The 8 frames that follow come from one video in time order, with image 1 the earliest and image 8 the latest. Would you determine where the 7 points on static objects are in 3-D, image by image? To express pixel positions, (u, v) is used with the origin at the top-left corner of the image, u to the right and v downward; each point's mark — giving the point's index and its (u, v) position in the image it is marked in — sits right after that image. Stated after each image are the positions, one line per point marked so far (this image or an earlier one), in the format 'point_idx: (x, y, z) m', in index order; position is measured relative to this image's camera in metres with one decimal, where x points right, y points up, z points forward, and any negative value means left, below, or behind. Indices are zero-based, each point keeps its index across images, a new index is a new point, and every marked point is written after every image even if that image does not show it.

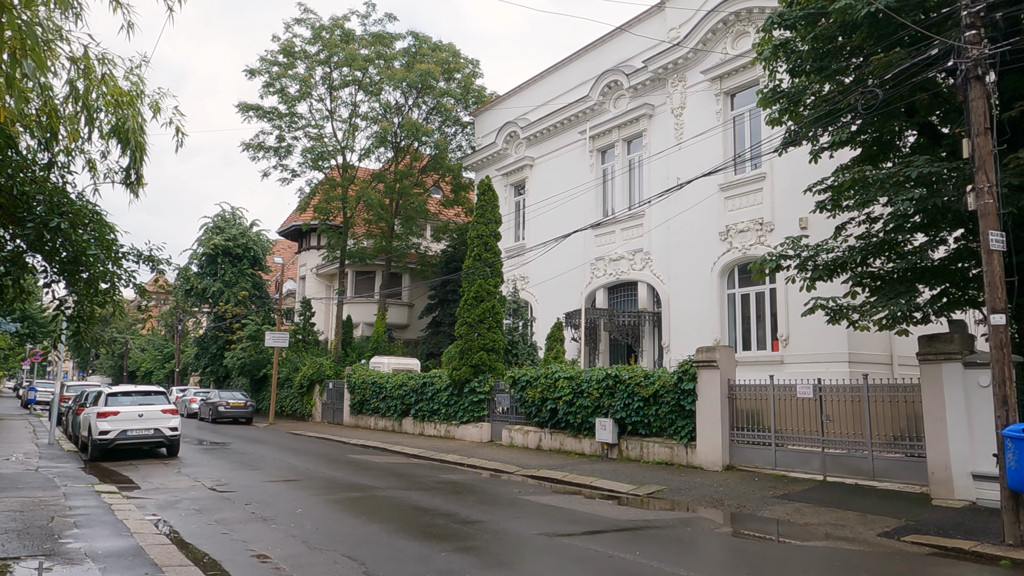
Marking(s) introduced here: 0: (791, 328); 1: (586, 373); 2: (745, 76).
0: (+6.1, -0.9, +16.8) m
1: (+1.6, -1.8, +16.2) m
2: (+5.6, +5.1, +18.4) m
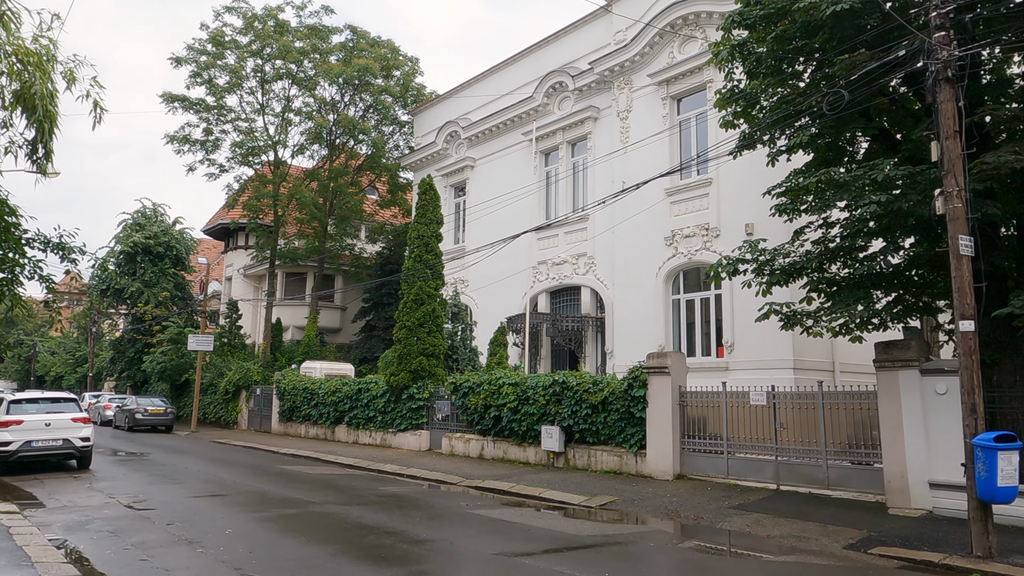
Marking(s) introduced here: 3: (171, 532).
0: (+4.9, -1.0, +16.7) m
1: (+0.4, -1.9, +15.6) m
2: (+4.3, +5.0, +18.3) m
3: (-3.6, -2.6, +8.1) m
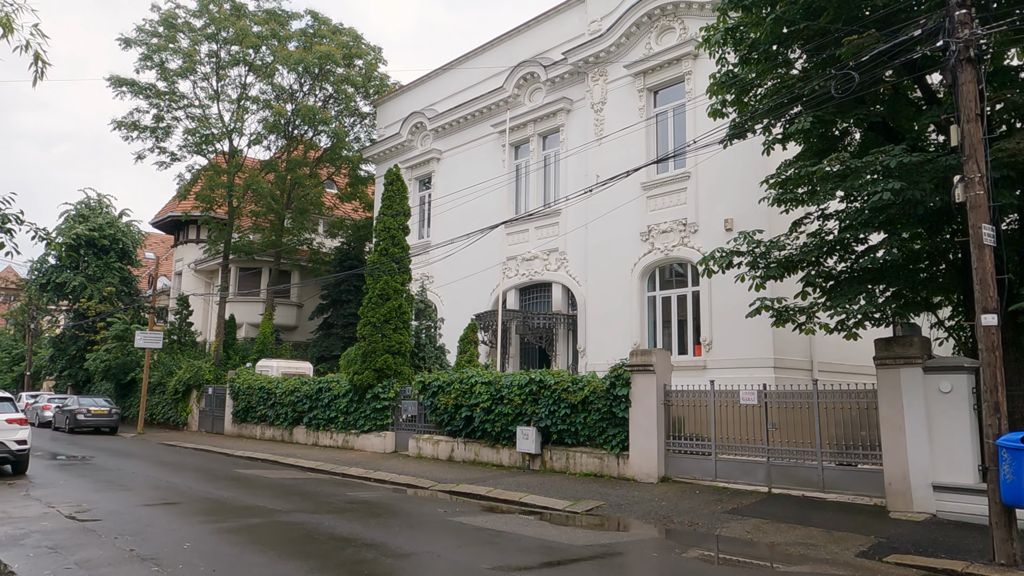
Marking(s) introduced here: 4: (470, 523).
0: (+4.3, -0.9, +16.2) m
1: (-0.1, -1.8, +15.0) m
2: (+3.7, +5.1, +17.9) m
3: (-3.7, -2.5, +7.2) m
4: (-0.5, -2.9, +9.5) m
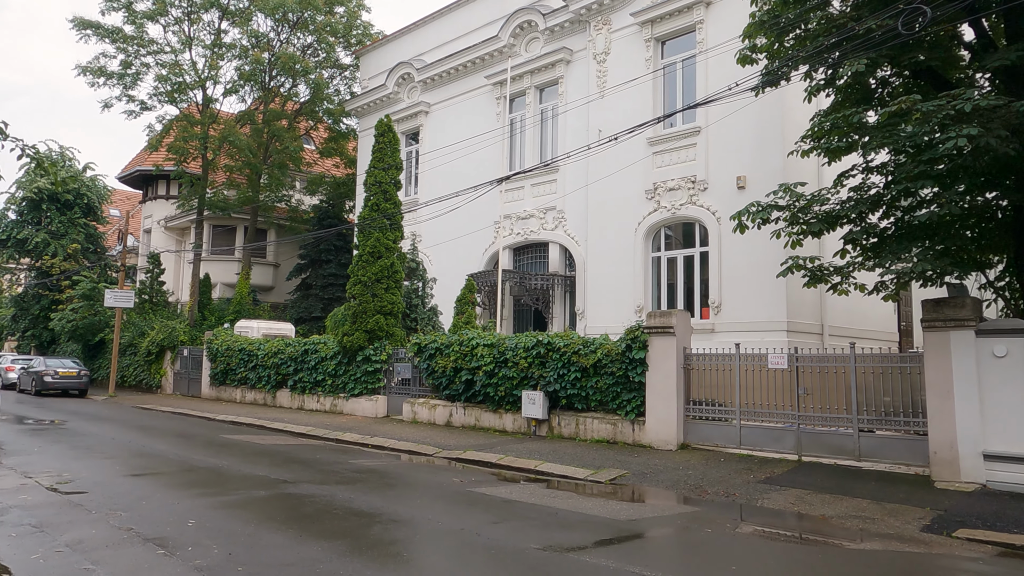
0: (+4.3, -0.1, +15.6) m
1: (0.0, -1.0, +14.2) m
2: (+3.7, +6.0, +17.0) m
3: (-3.3, -2.0, +6.4) m
4: (-0.2, -2.4, +8.8) m
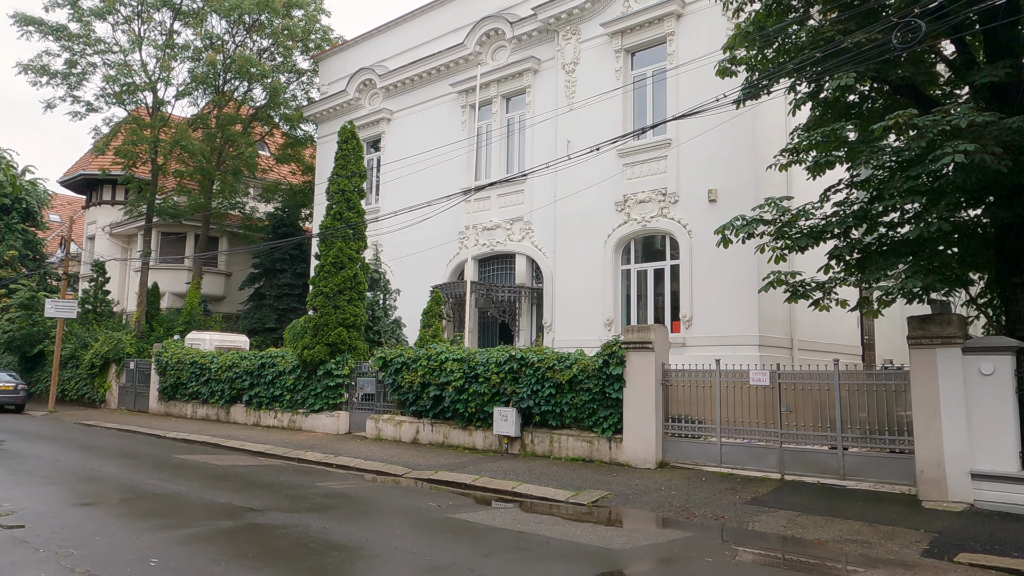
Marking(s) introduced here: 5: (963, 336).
0: (+3.7, -0.4, +15.5) m
1: (-0.6, -1.2, +13.8) m
2: (+3.1, +5.7, +16.9) m
3: (-3.3, -2.1, +5.8) m
4: (-0.4, -2.5, +8.4) m
5: (+5.2, -0.6, +8.8) m
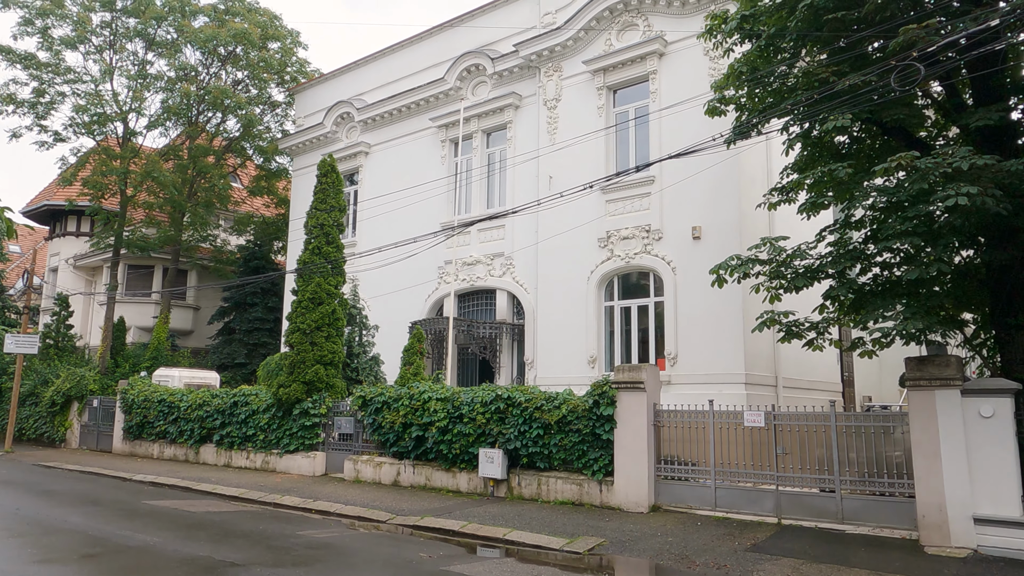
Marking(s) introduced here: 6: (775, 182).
0: (+3.4, -1.1, +15.4) m
1: (-0.8, -1.9, +13.5) m
2: (+2.7, +4.8, +17.0) m
3: (-3.3, -2.4, +5.3) m
4: (-0.5, -3.0, +8.0) m
5: (+5.2, -1.0, +8.8) m
6: (+5.5, +2.2, +15.9) m
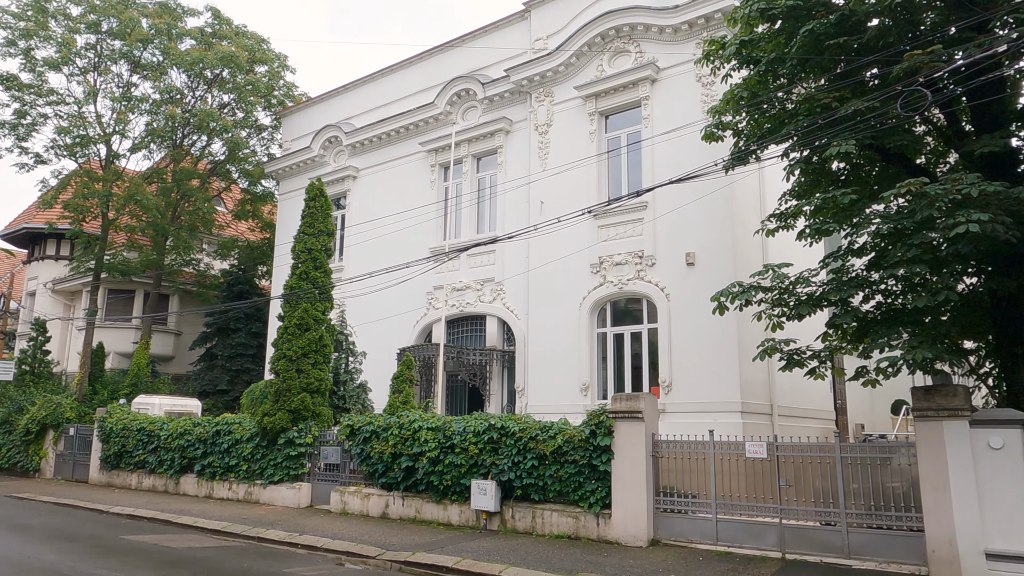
0: (+3.2, -1.7, +15.1) m
1: (-0.9, -2.3, +13.1) m
2: (+2.5, +4.3, +16.9) m
3: (-3.2, -2.6, +4.9) m
4: (-0.5, -3.3, +7.7) m
5: (+5.2, -1.4, +8.6) m
6: (+5.3, +1.6, +15.8) m
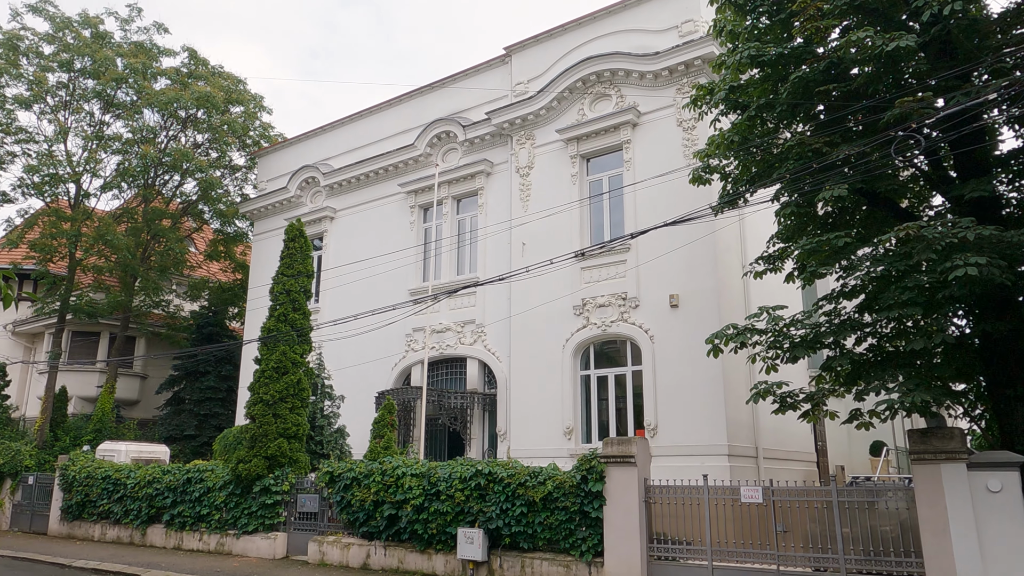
0: (+2.9, -2.5, +15.0) m
1: (-1.2, -3.0, +12.8) m
2: (+2.1, +3.3, +17.1) m
3: (-3.1, -2.9, +4.5) m
4: (-0.5, -3.7, +7.3) m
5: (+5.1, -1.8, +8.6) m
6: (+5.0, +0.8, +16.0) m
